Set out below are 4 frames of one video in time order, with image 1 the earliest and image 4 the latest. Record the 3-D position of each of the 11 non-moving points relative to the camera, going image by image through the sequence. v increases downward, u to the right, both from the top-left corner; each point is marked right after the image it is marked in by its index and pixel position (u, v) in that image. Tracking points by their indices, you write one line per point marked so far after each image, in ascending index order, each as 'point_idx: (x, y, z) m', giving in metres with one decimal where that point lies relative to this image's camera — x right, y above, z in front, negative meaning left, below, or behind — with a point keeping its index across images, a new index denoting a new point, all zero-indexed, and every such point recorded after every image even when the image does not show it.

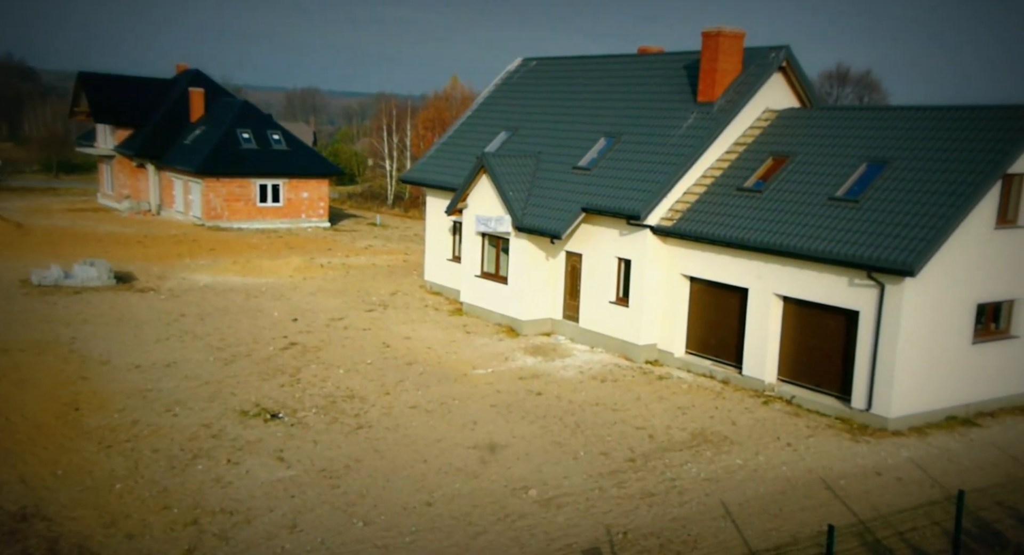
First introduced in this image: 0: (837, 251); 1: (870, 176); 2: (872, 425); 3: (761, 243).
0: (+6.1, +0.5, +18.3) m
1: (+7.3, +2.0, +19.7) m
2: (+6.6, -2.7, +17.9) m
3: (+5.1, +0.7, +19.8) m
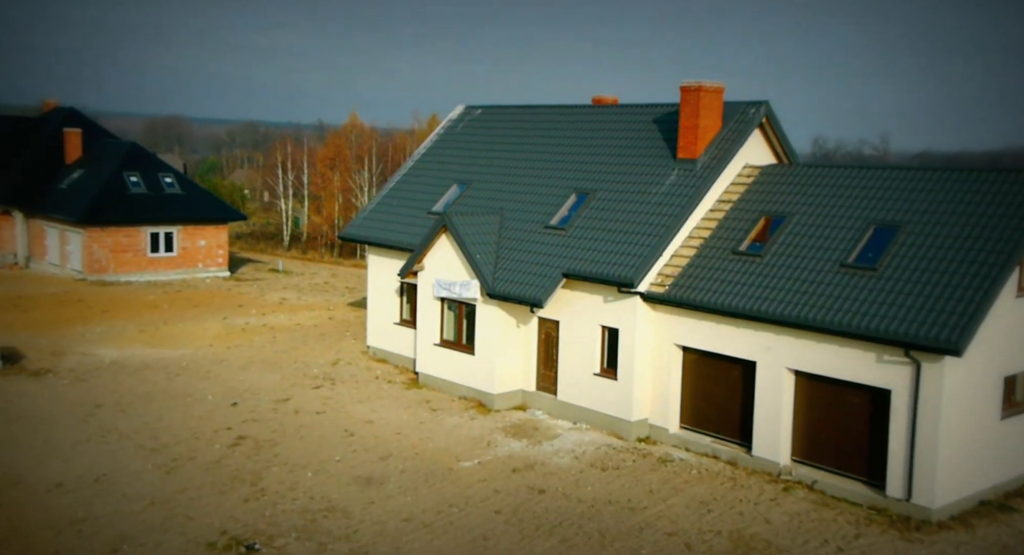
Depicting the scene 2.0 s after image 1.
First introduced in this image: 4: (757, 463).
0: (+6.1, -0.8, +16.9) m
1: (+7.0, +0.7, +18.5) m
2: (+6.8, -4.0, +16.4) m
3: (+4.9, -0.7, +18.2) m
4: (+4.7, -3.6, +18.7) m
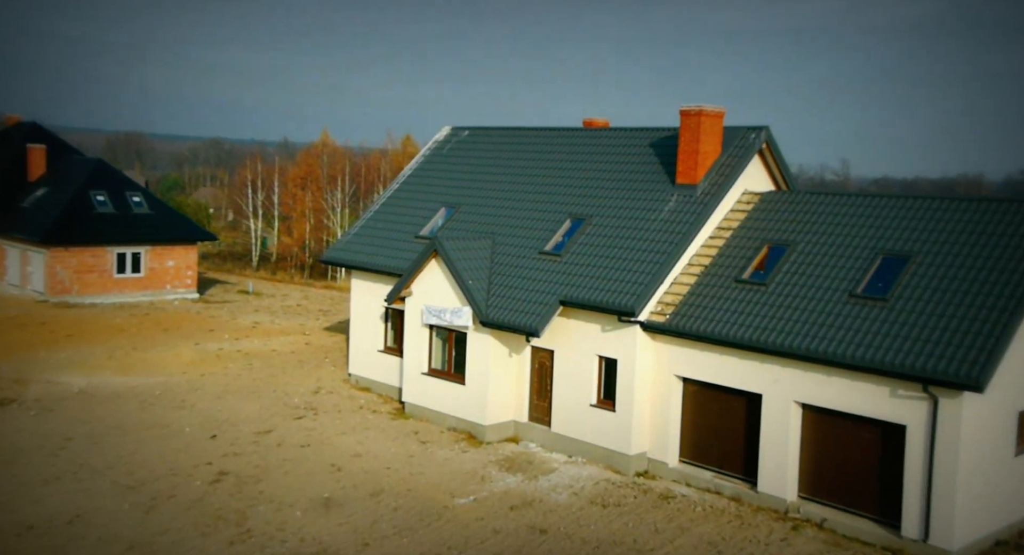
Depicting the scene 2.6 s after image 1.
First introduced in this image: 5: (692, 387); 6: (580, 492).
0: (+6.2, -1.3, +16.4) m
1: (+7.0, +0.1, +18.0) m
2: (+6.8, -4.6, +15.9) m
3: (+4.9, -1.2, +17.6) m
4: (+4.7, -4.1, +18.1) m
5: (+3.6, -2.2, +19.5) m
6: (+1.3, -4.1, +18.6) m
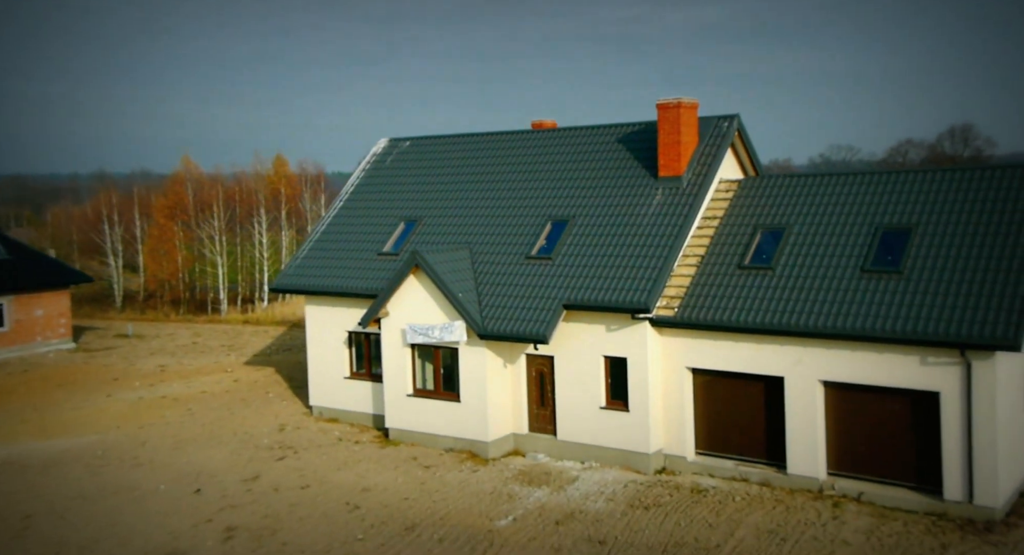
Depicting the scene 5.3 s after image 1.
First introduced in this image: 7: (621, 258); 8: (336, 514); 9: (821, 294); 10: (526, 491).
0: (+6.8, -0.9, +16.8) m
1: (+7.2, +0.7, +18.5) m
2: (+7.8, -4.0, +16.4) m
3: (+5.3, -0.9, +17.8) m
4: (+5.3, -3.8, +18.2) m
5: (+3.9, -2.0, +19.4) m
6: (+1.9, -4.1, +18.1) m
7: (+2.2, +0.4, +20.0) m
8: (-3.2, -4.3, +17.7) m
9: (+5.7, -0.3, +18.2) m
10: (+0.3, -4.1, +18.6) m
